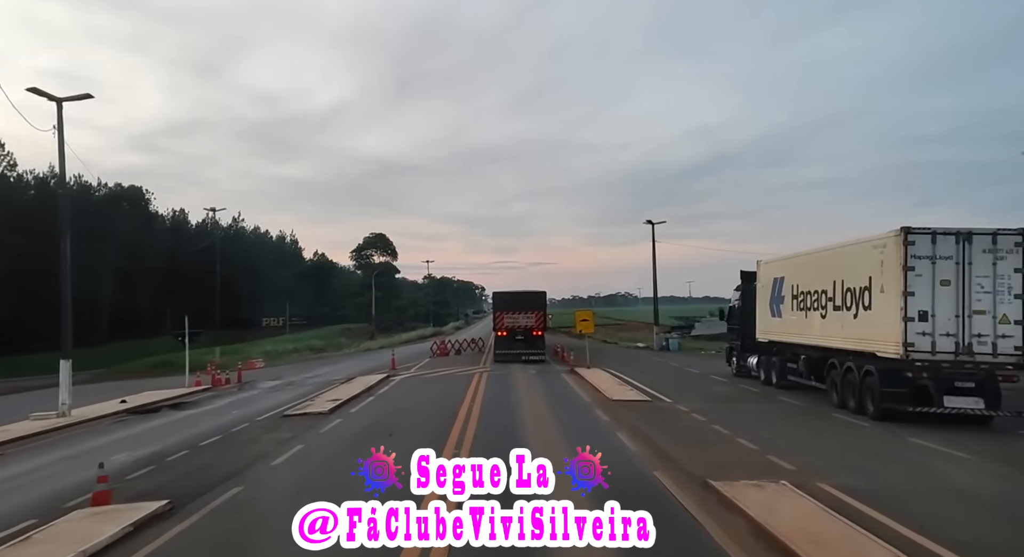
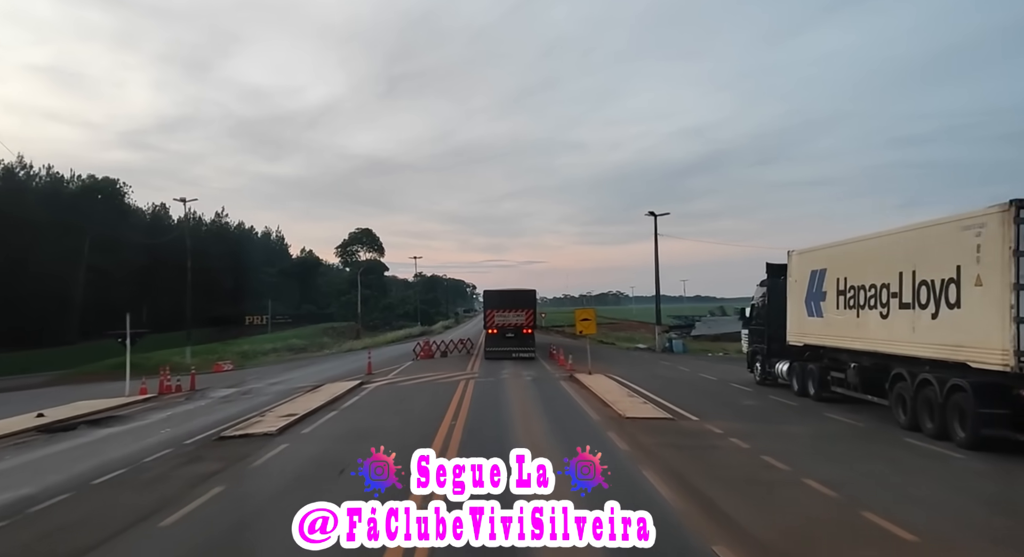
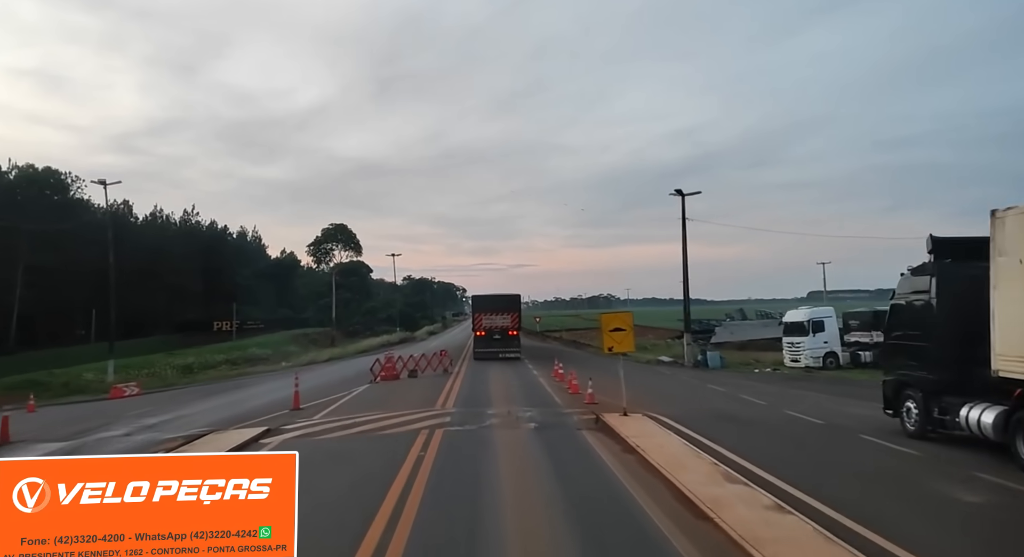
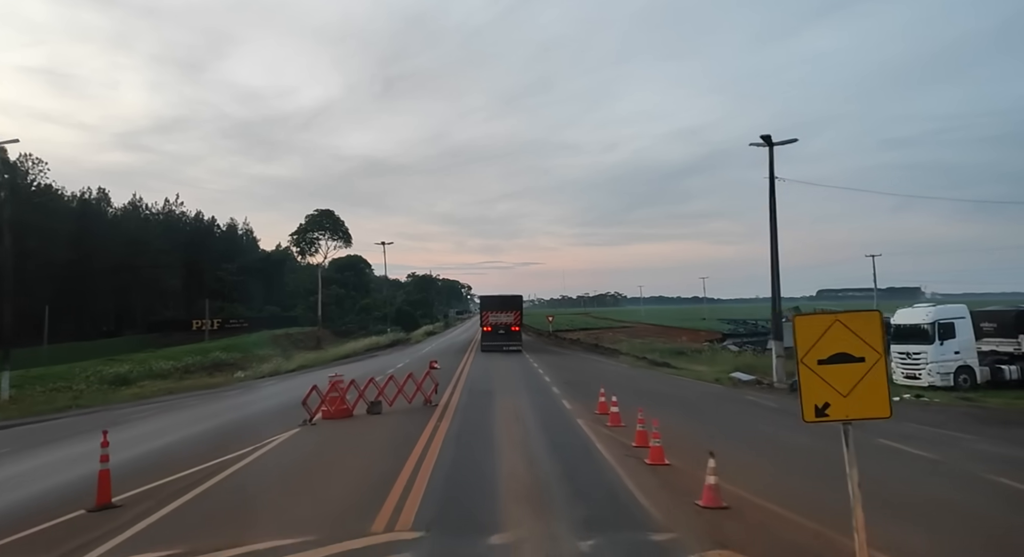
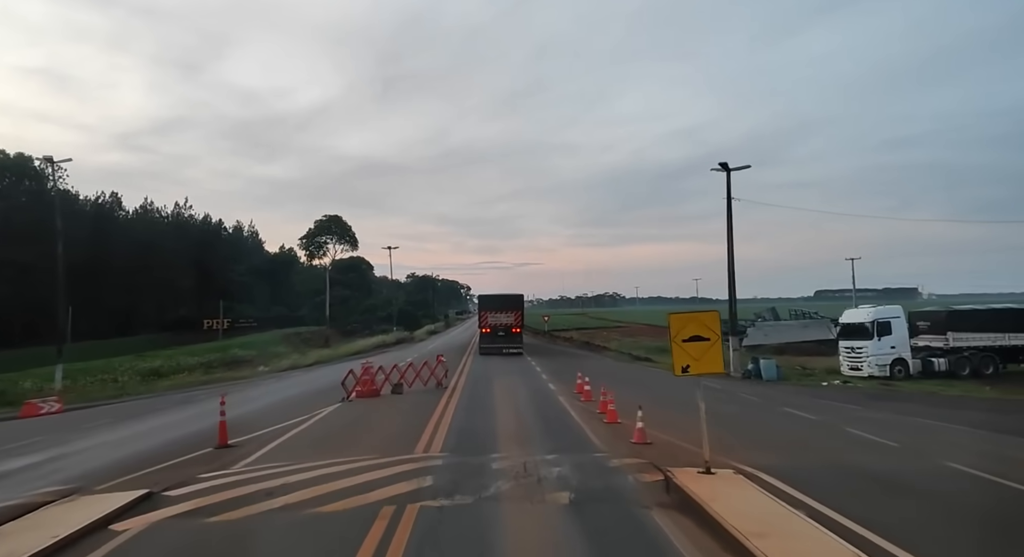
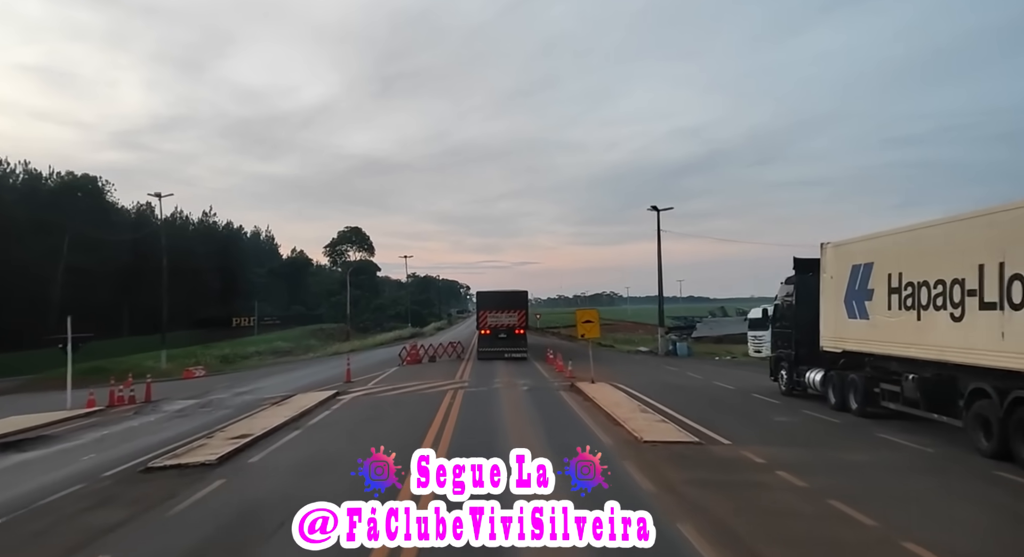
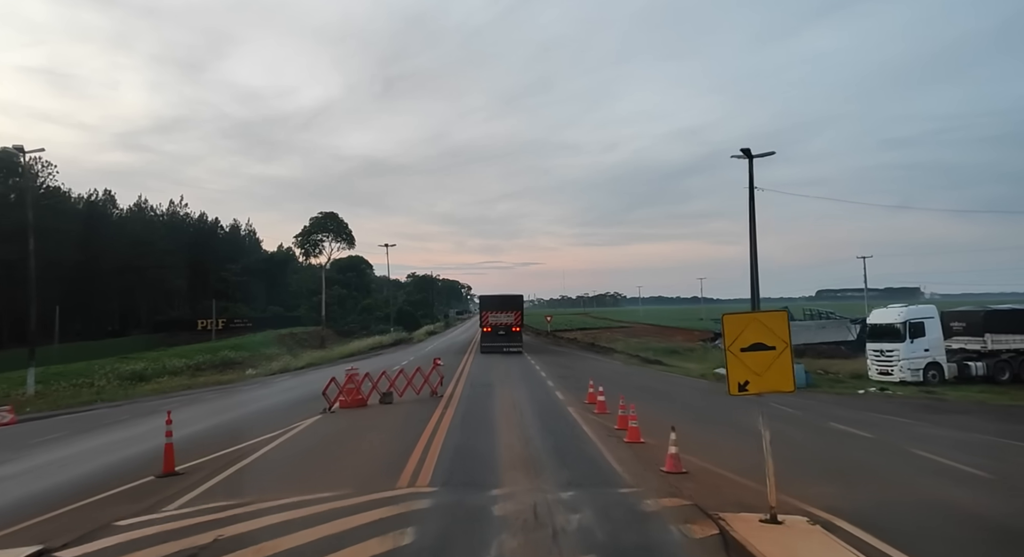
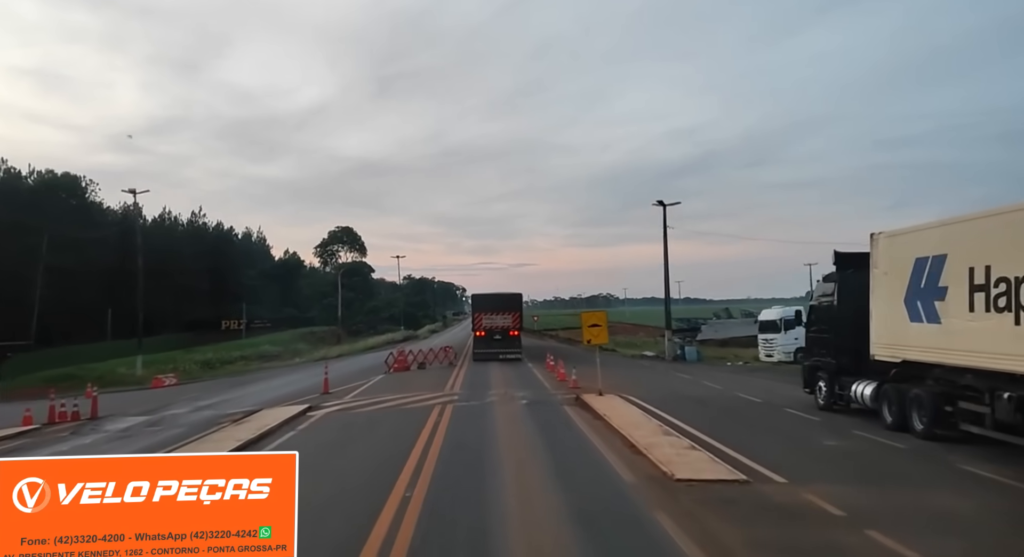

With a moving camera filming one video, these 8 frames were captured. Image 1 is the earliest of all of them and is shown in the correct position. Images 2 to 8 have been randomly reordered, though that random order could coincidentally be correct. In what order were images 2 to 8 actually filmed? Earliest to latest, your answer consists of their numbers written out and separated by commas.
2, 6, 8, 3, 5, 7, 4
